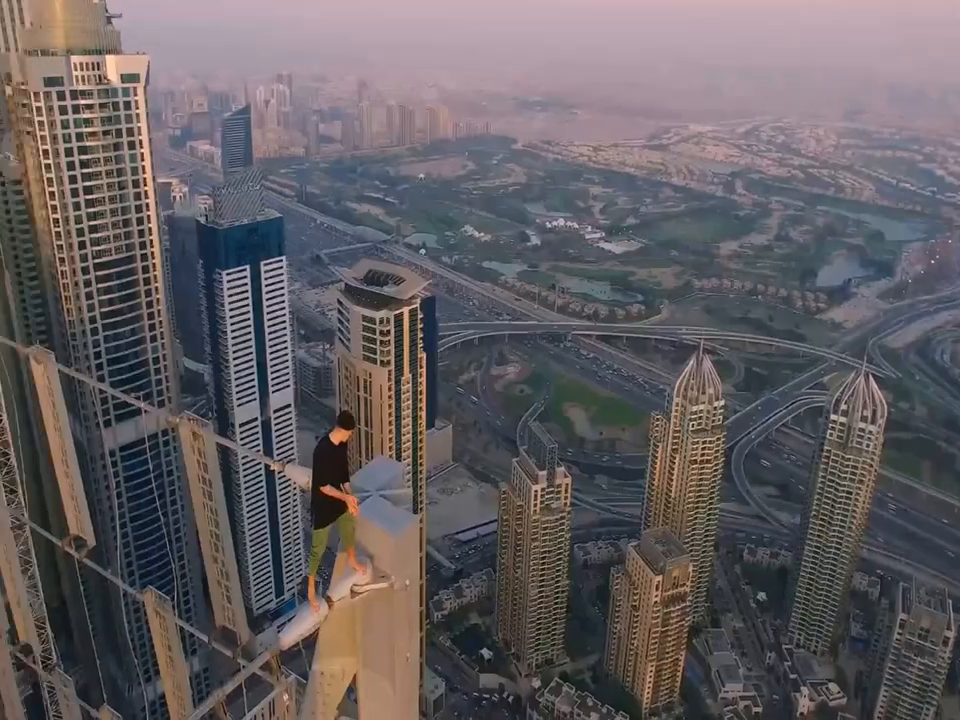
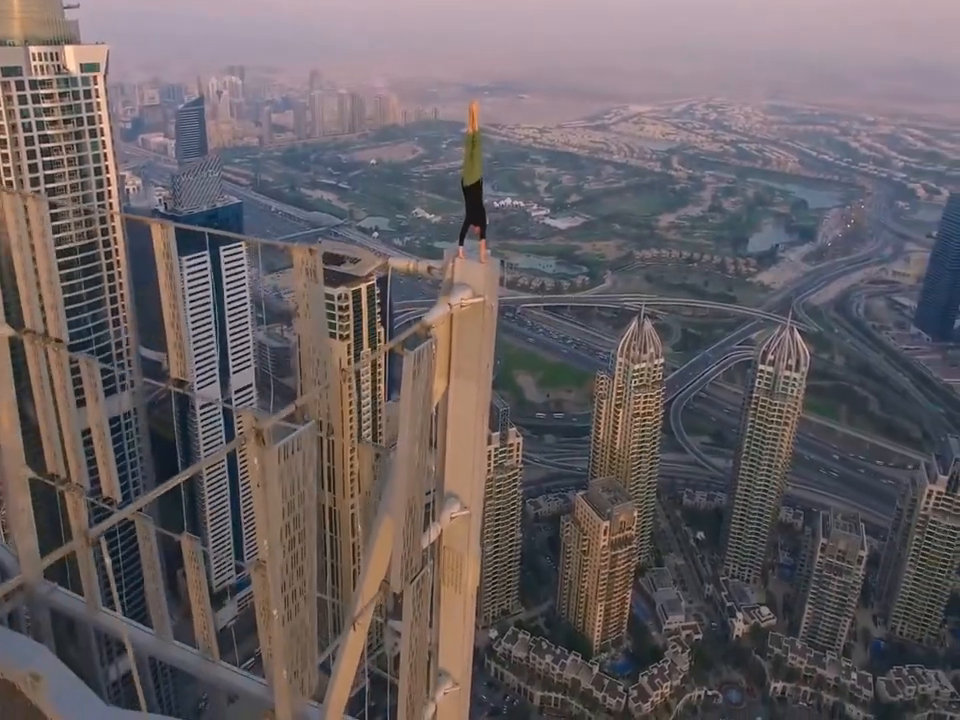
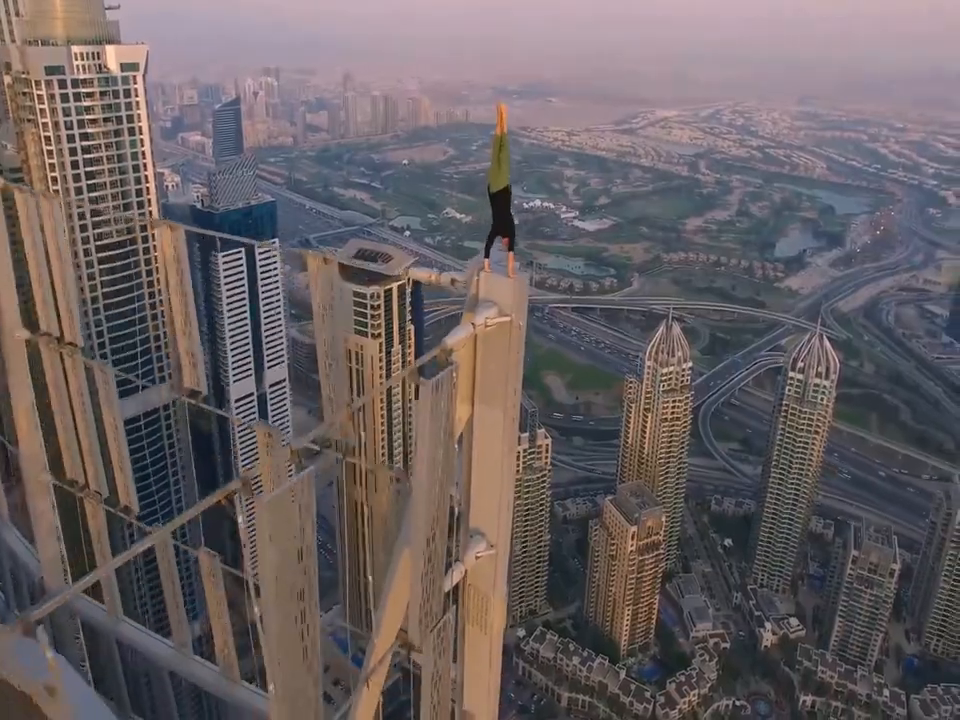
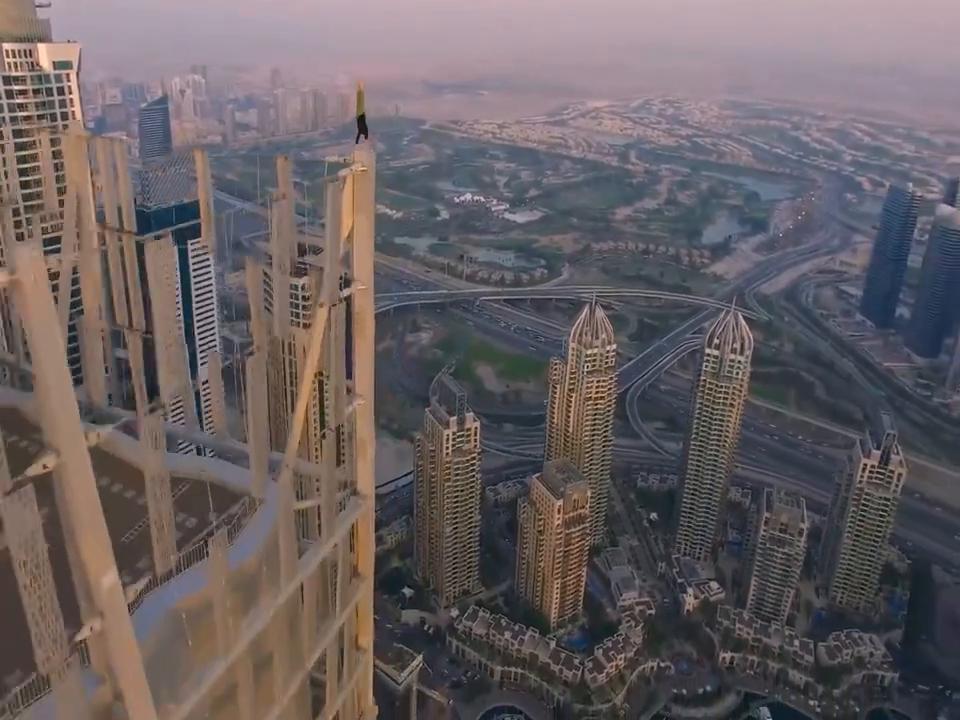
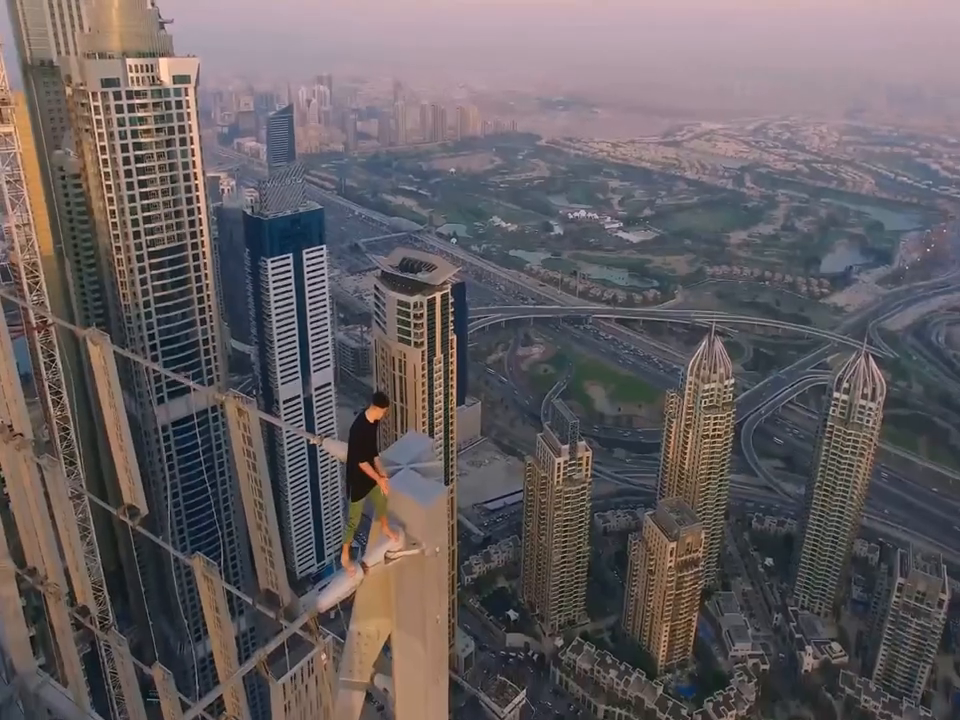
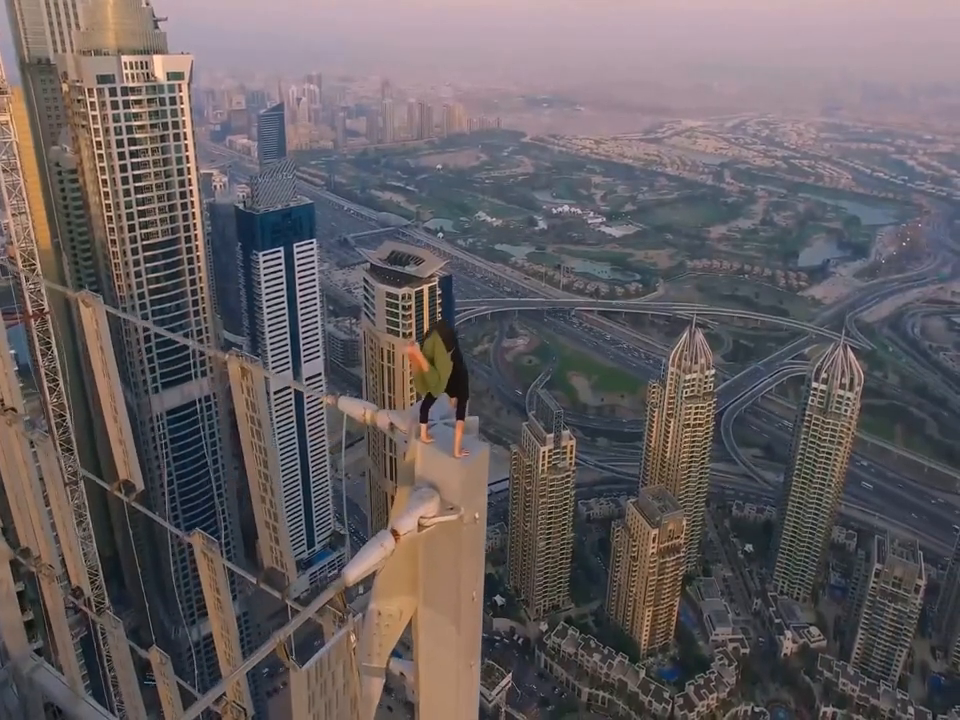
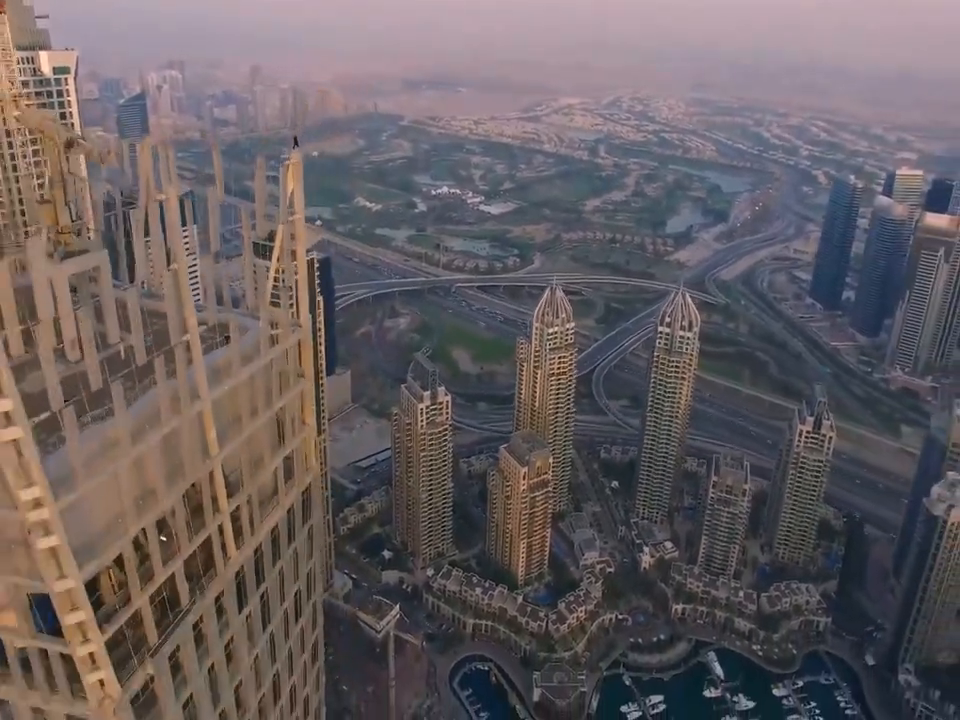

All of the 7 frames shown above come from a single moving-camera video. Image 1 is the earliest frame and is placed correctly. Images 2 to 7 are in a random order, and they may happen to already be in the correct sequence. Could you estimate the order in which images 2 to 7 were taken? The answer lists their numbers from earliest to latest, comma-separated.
5, 6, 3, 2, 4, 7
